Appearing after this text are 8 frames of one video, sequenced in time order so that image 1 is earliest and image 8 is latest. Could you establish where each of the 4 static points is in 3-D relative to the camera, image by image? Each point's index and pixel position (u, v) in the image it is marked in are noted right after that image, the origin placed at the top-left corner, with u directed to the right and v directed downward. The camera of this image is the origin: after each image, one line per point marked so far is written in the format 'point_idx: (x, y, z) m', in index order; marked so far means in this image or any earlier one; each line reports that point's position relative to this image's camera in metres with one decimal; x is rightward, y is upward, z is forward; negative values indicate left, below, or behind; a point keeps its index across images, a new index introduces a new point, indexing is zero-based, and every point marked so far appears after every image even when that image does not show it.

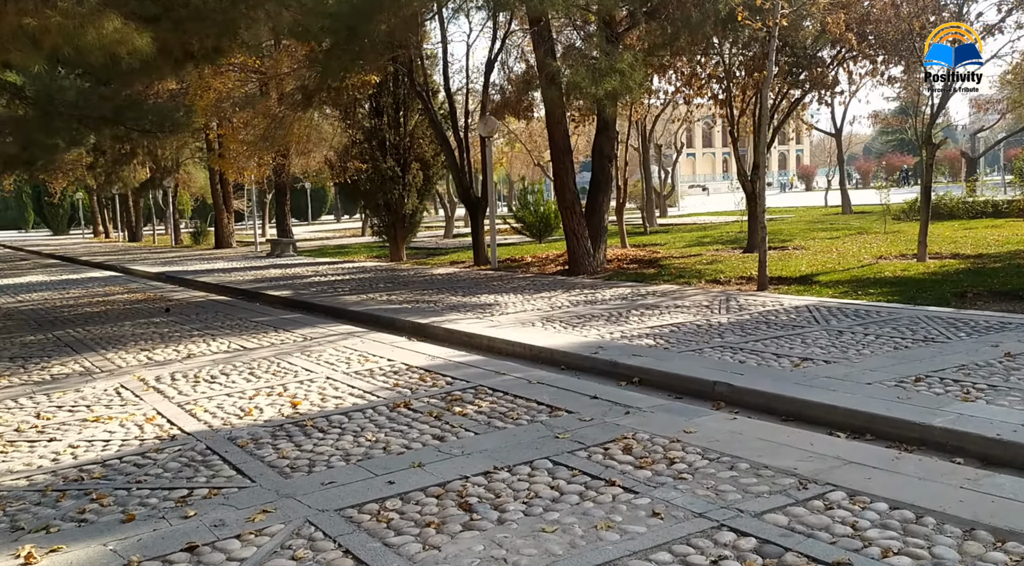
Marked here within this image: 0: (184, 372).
0: (-2.7, -0.7, +8.6) m
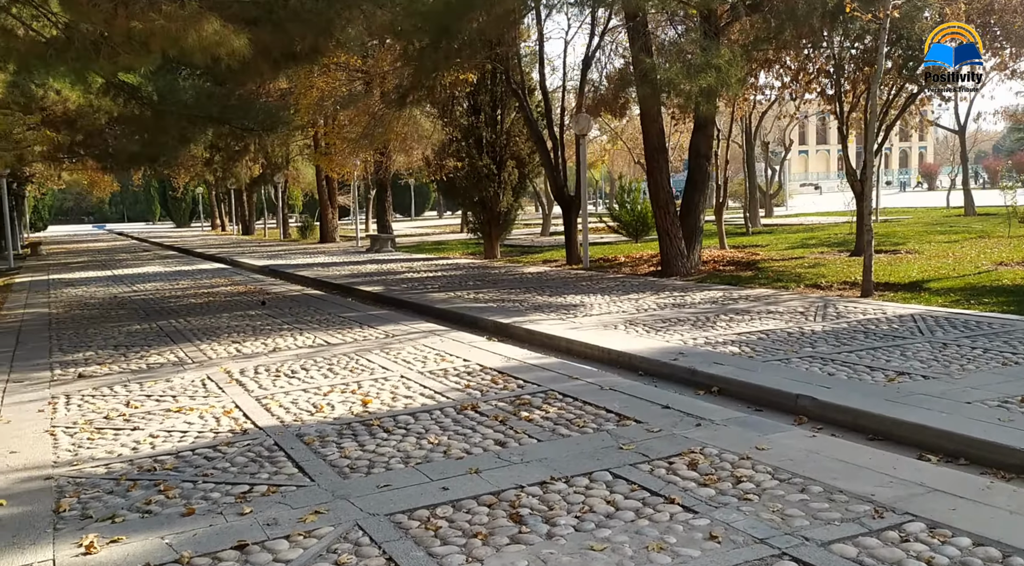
0: (-2.1, -0.7, +8.7) m
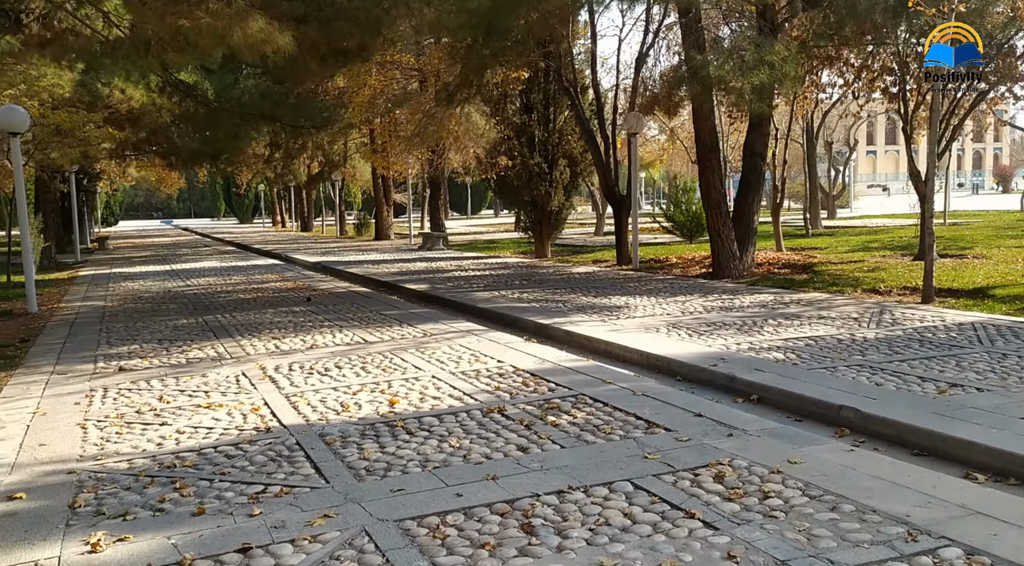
0: (-1.8, -0.7, +8.7) m
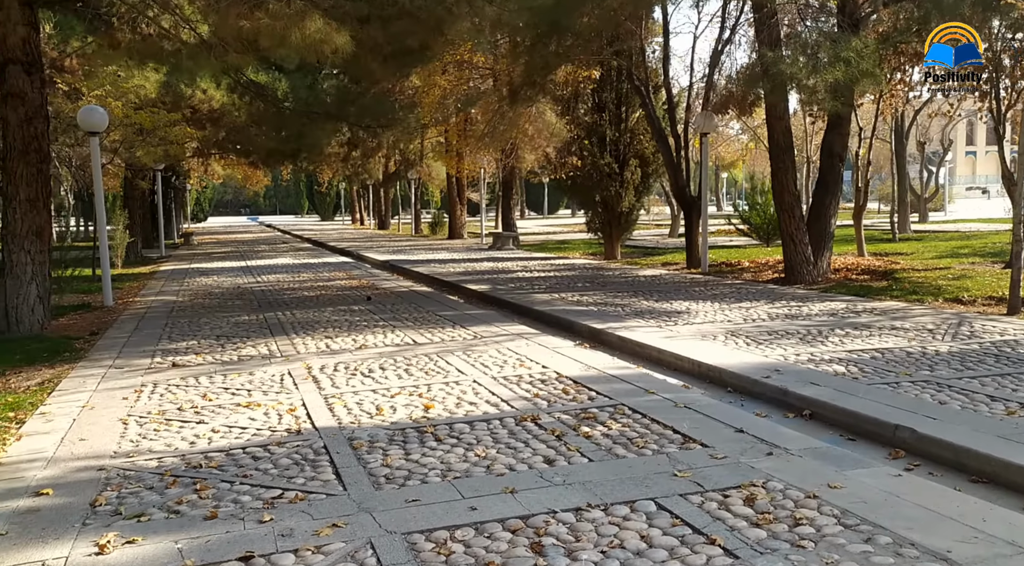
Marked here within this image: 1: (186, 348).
0: (-1.4, -0.7, +8.7) m
1: (-3.2, -0.6, +10.2) m
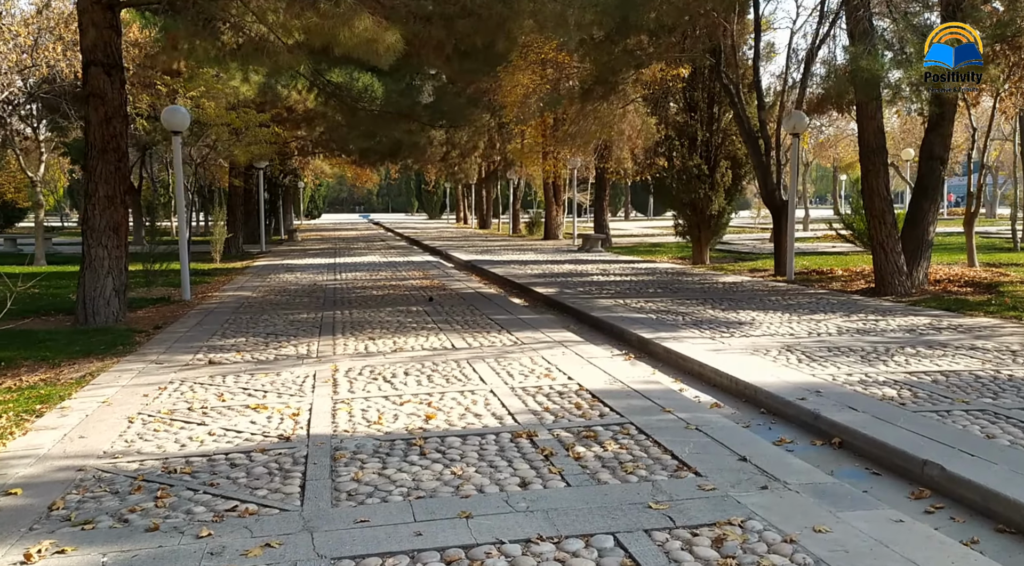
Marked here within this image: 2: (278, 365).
0: (-1.1, -0.7, +8.5) m
1: (-2.8, -0.6, +10.2) m
2: (-2.0, -0.7, +8.8) m
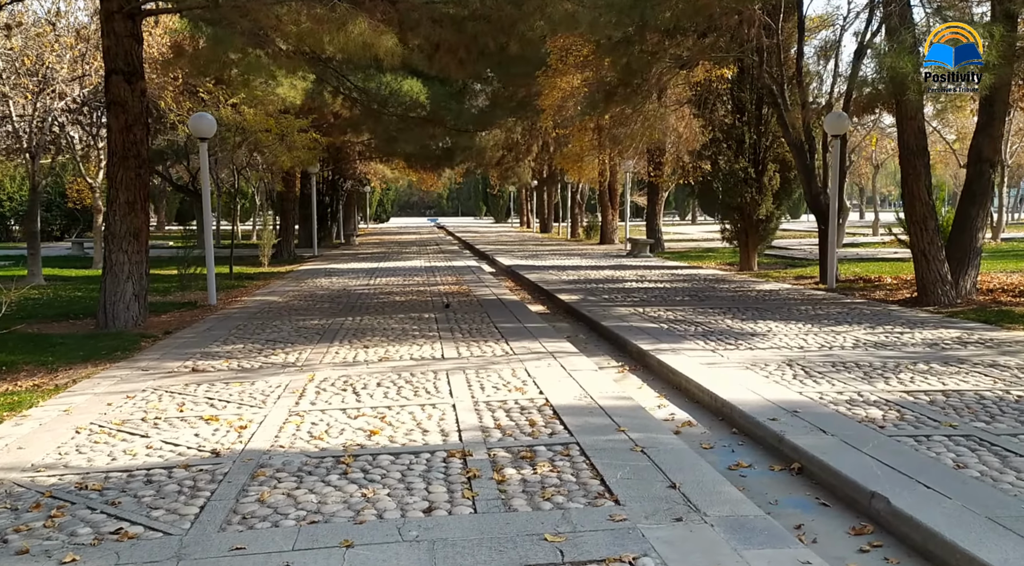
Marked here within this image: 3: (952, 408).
0: (-1.3, -0.8, +8.3) m
1: (-2.8, -0.7, +10.1) m
2: (-2.1, -0.8, +8.7) m
3: (+3.0, -0.9, +6.9) m
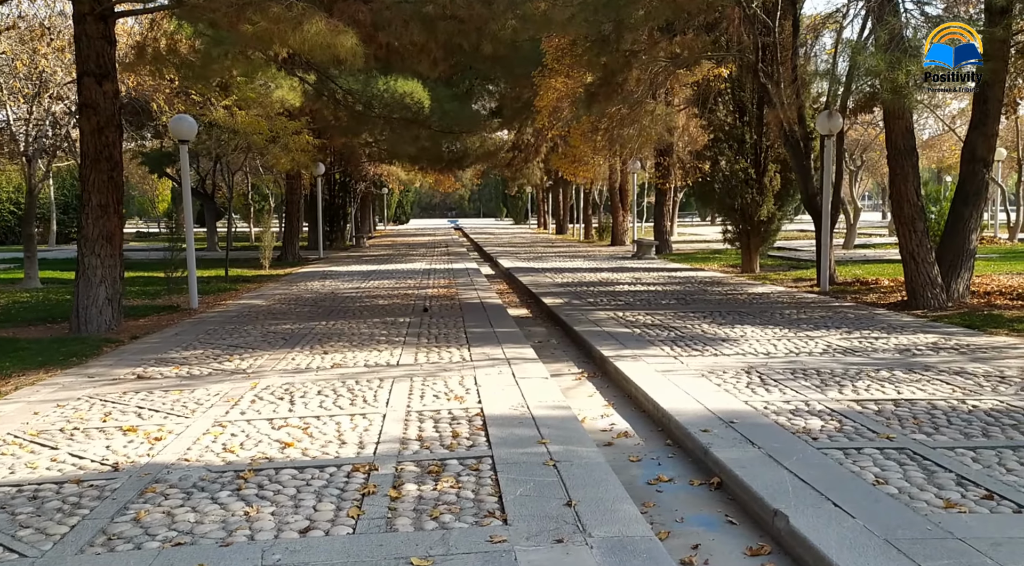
0: (-1.7, -0.8, +8.1) m
1: (-3.2, -0.7, +9.9) m
2: (-2.5, -0.8, +8.5) m
3: (+2.5, -0.9, +6.6) m
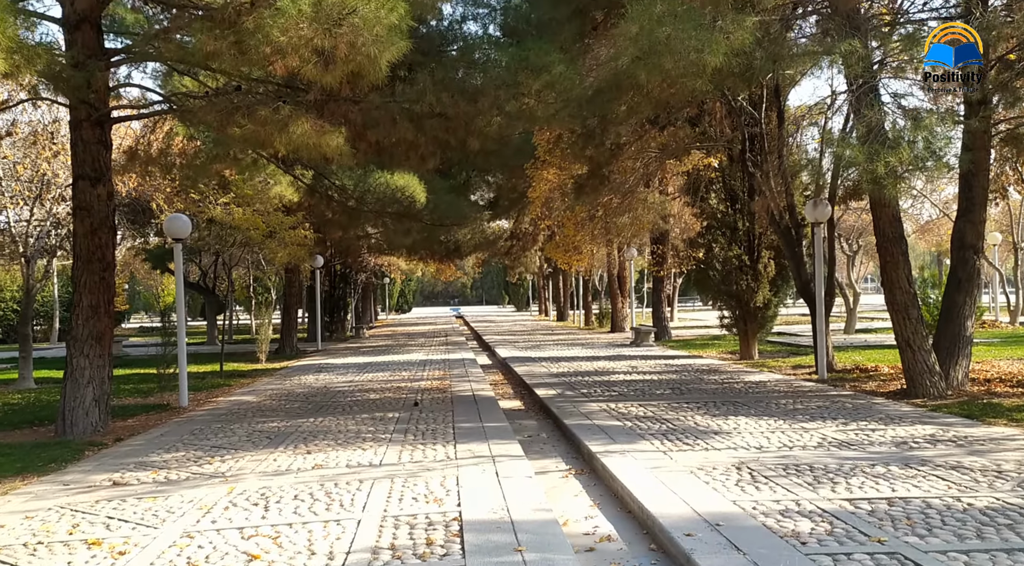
0: (-1.8, -1.6, +7.9) m
1: (-3.3, -1.7, +9.7) m
2: (-2.7, -1.6, +8.3) m
3: (+2.4, -1.5, +6.4) m
